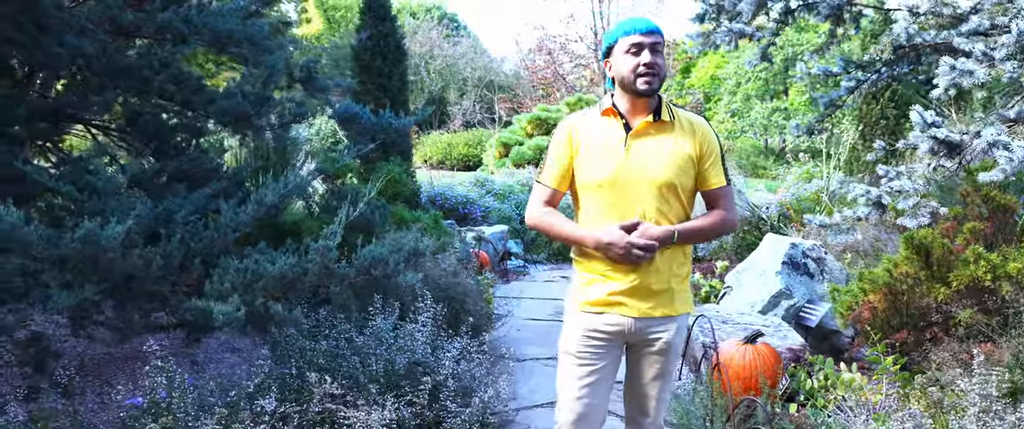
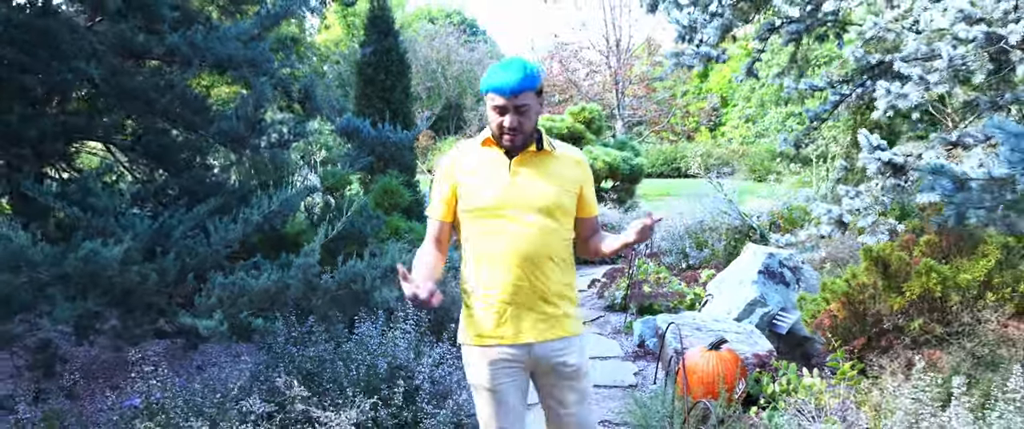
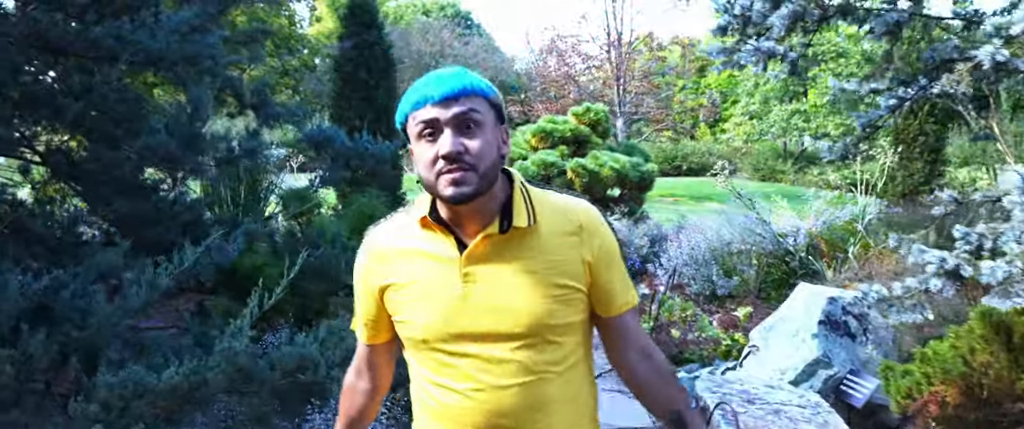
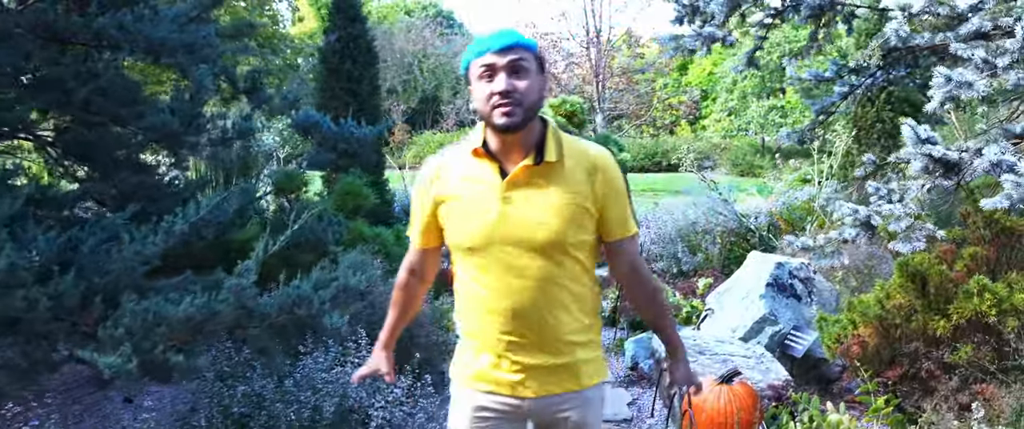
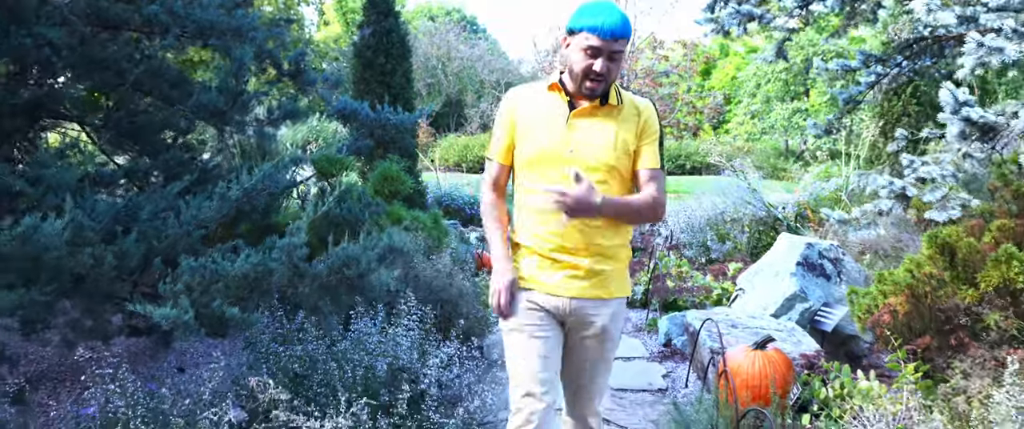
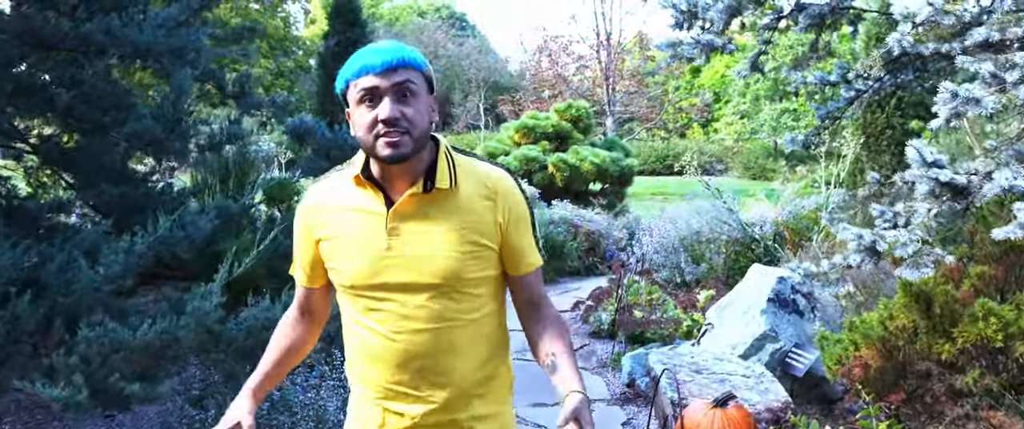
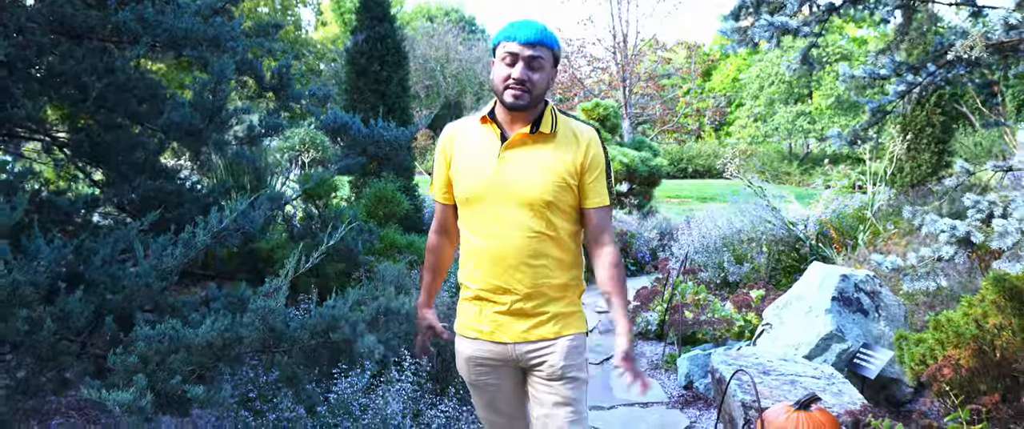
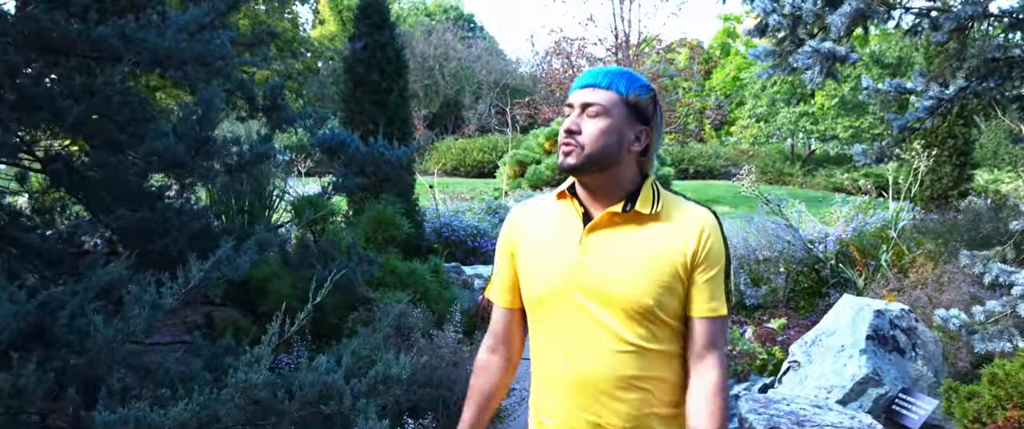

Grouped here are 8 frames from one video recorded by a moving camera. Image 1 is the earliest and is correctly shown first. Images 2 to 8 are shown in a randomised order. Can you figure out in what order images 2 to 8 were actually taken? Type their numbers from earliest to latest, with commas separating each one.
4, 6, 3, 8, 7, 5, 2
